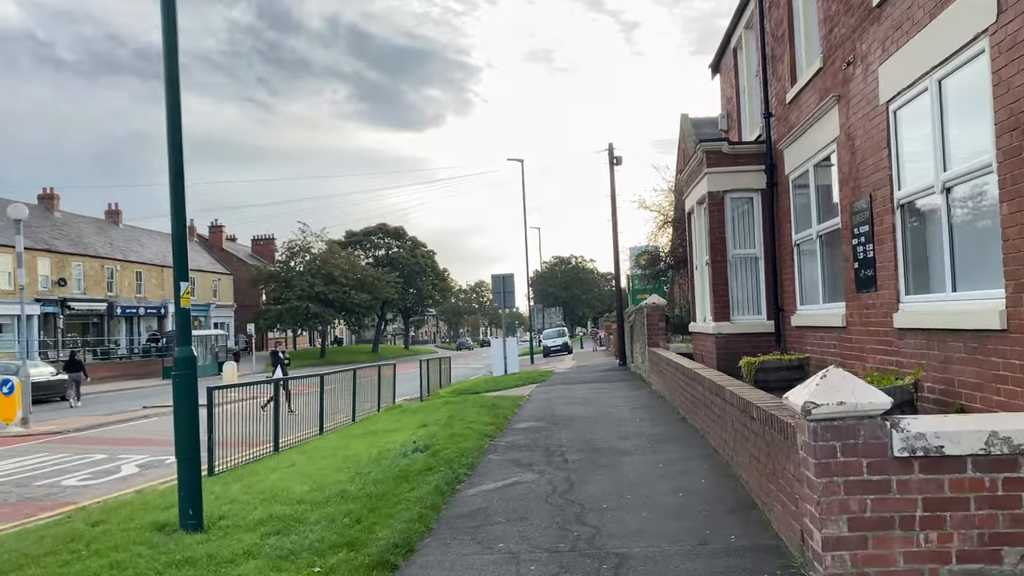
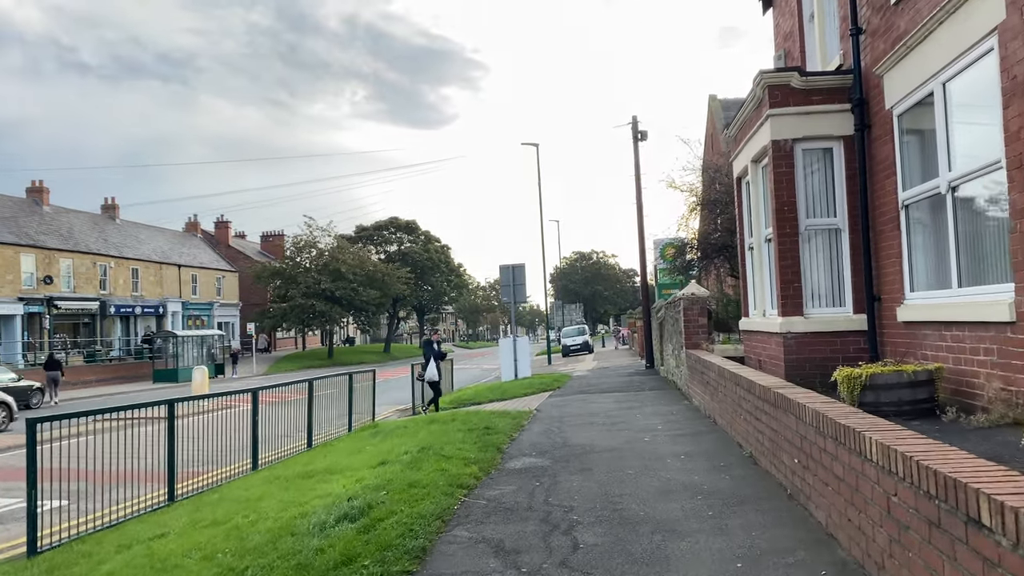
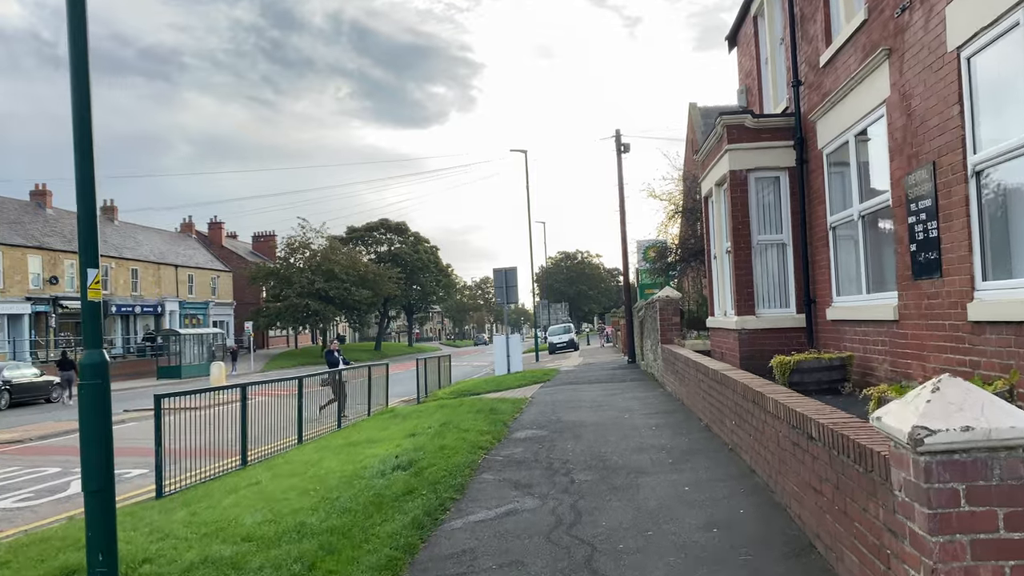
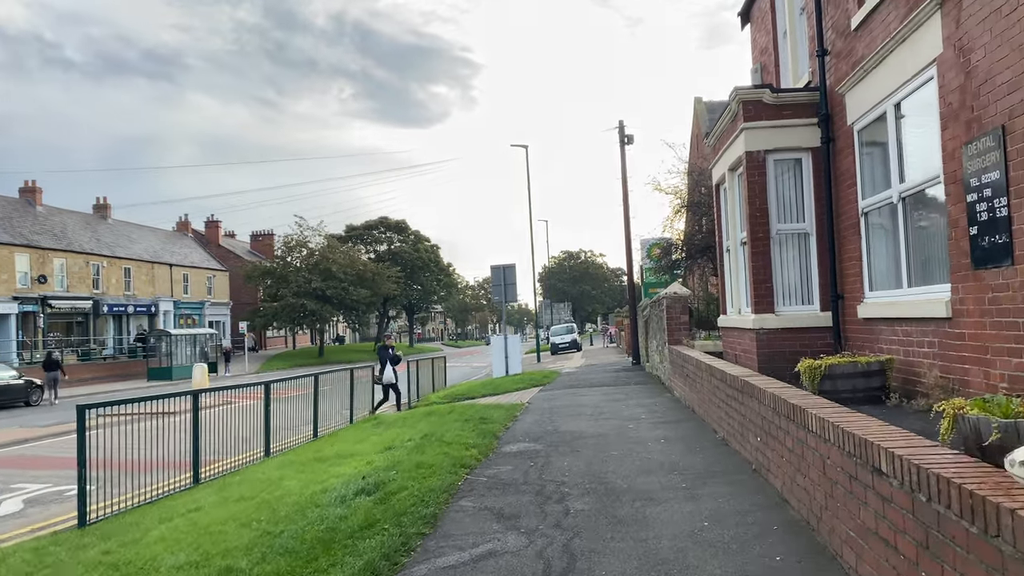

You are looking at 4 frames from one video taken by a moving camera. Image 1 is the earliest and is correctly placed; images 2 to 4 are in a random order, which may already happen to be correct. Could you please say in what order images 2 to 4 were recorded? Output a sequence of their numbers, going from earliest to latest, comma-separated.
3, 4, 2
